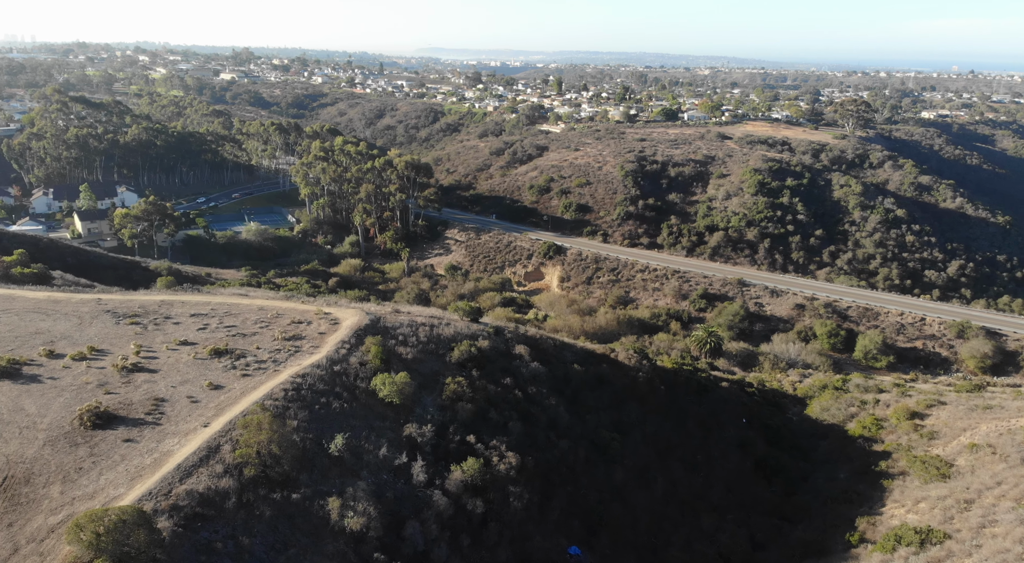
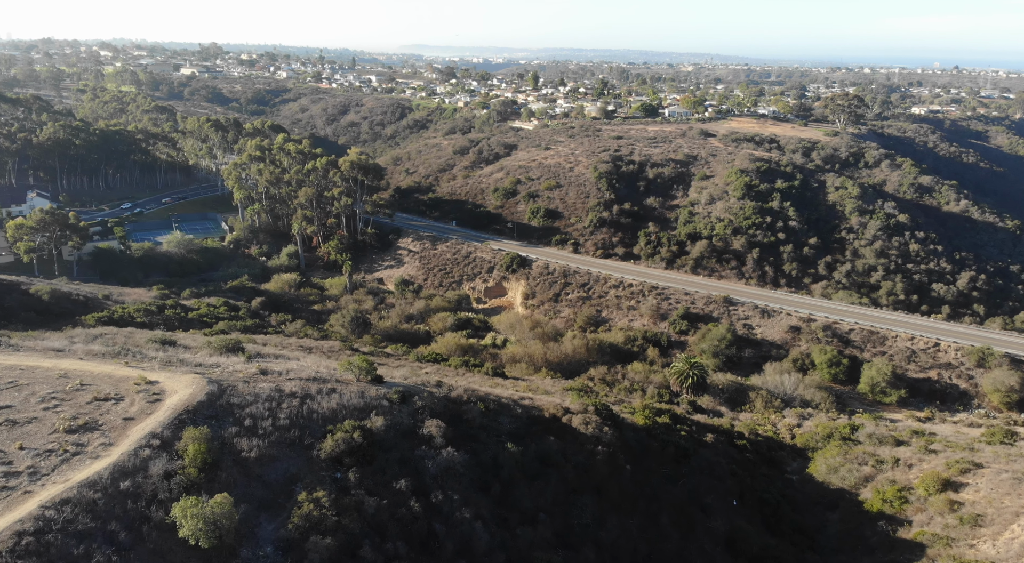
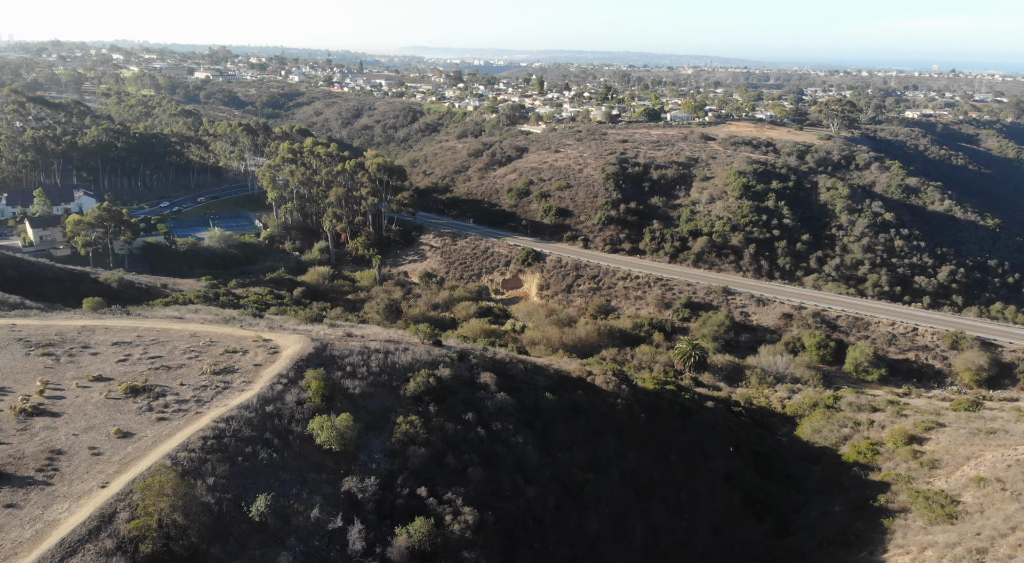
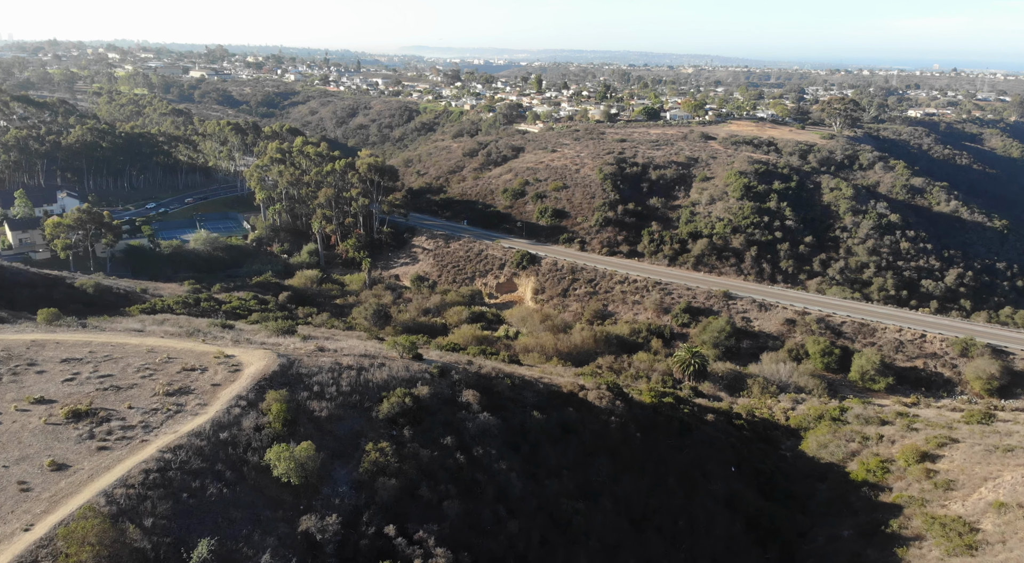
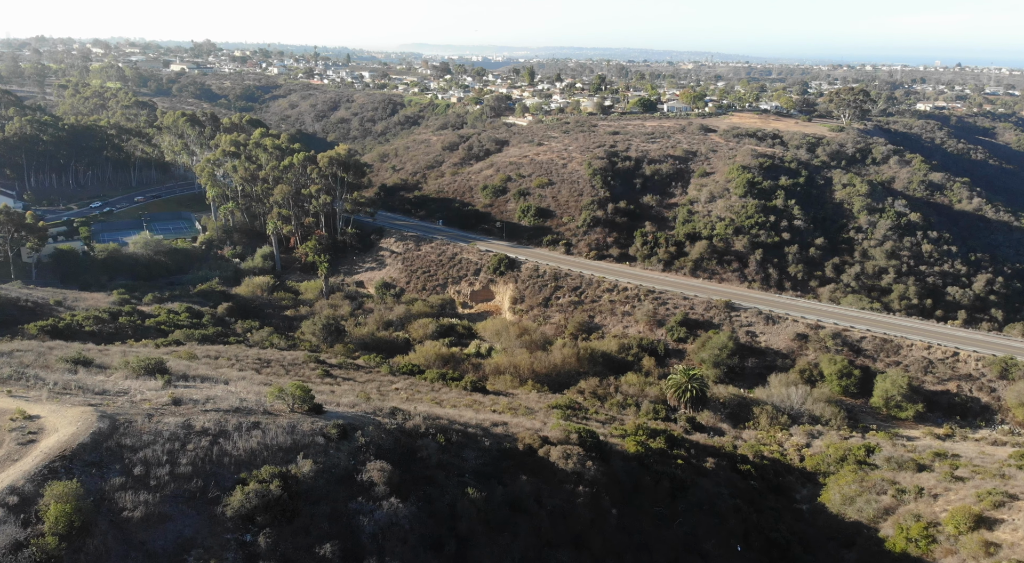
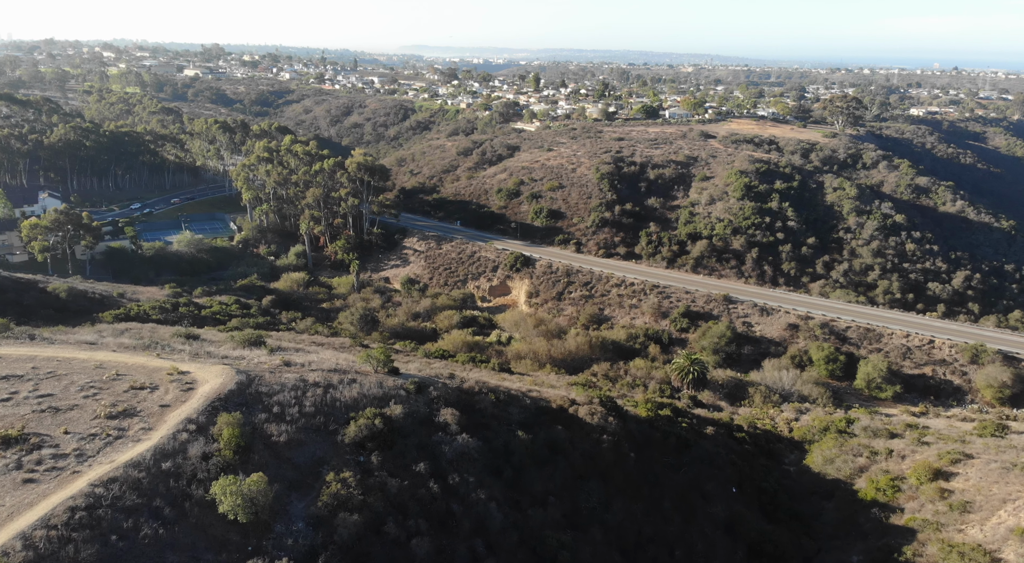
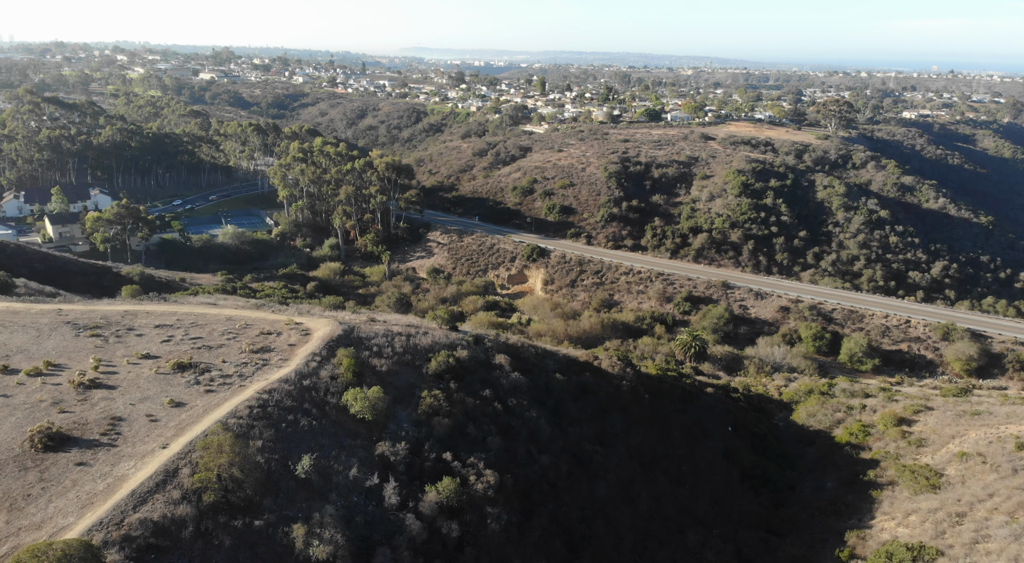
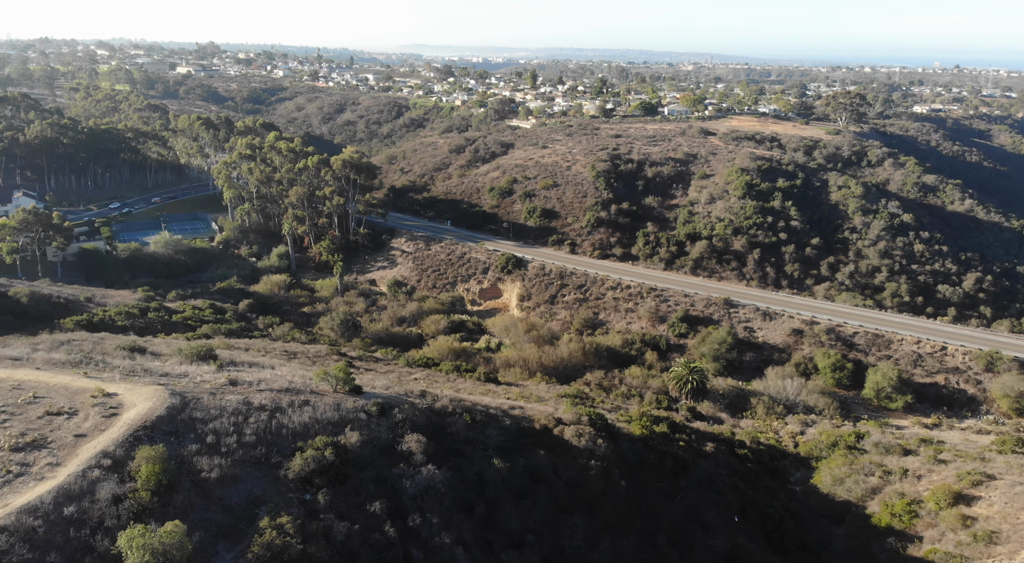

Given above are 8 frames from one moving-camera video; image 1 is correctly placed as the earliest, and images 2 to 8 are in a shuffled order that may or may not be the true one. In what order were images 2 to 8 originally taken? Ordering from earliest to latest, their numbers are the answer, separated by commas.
7, 3, 4, 6, 2, 8, 5
